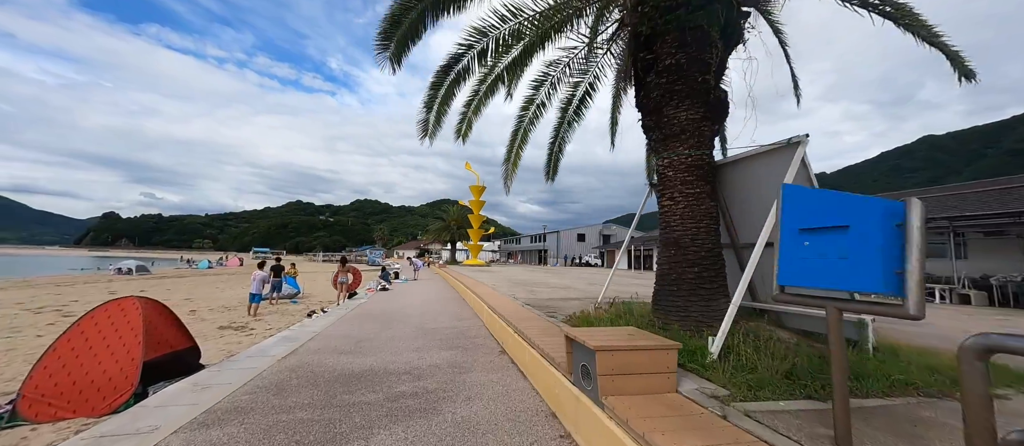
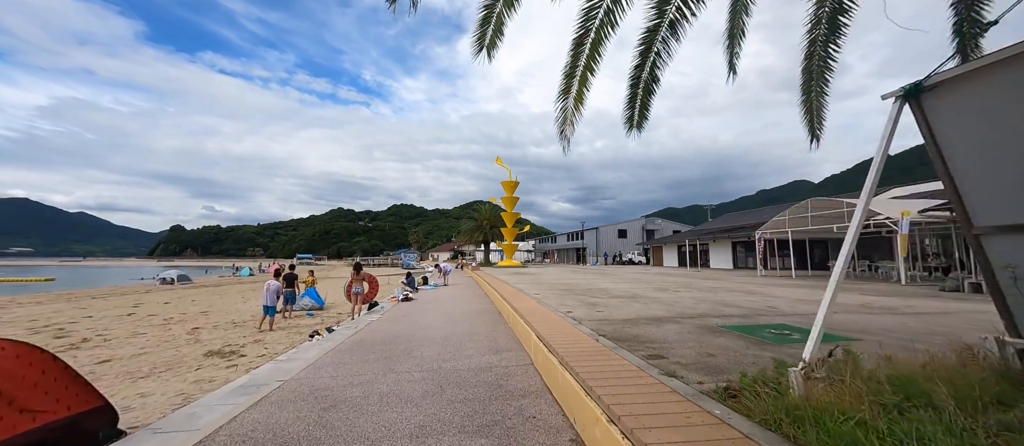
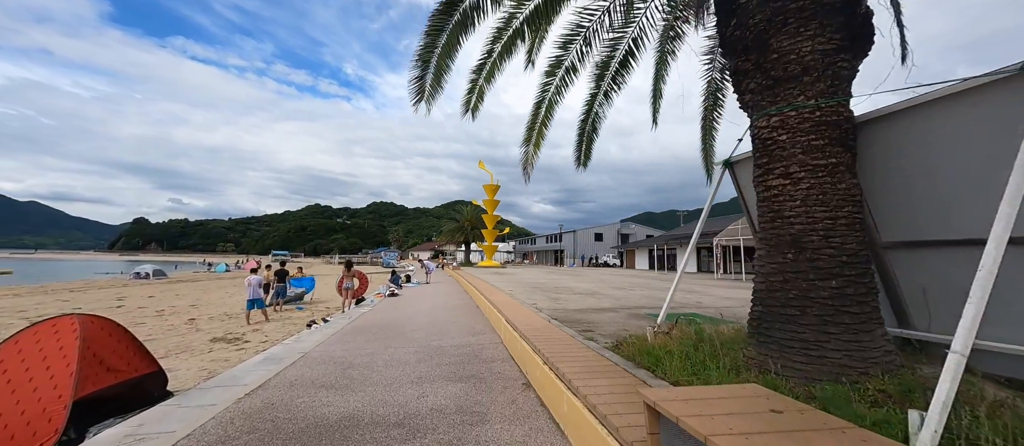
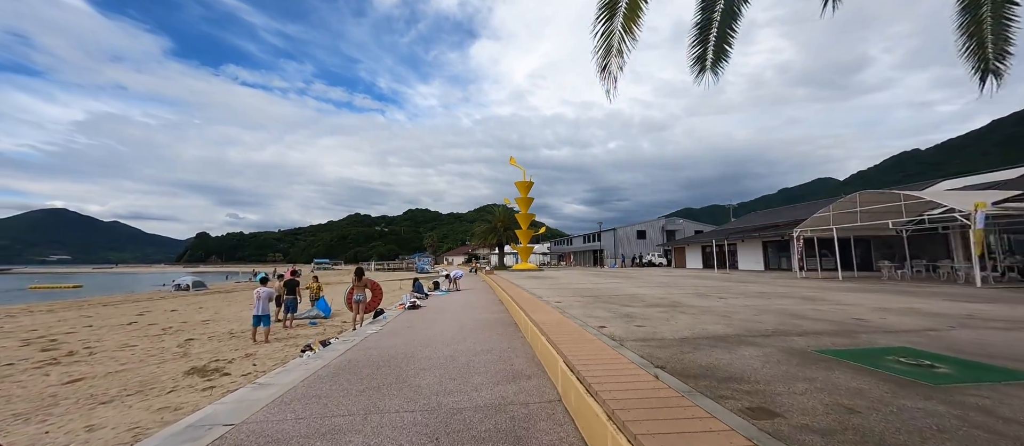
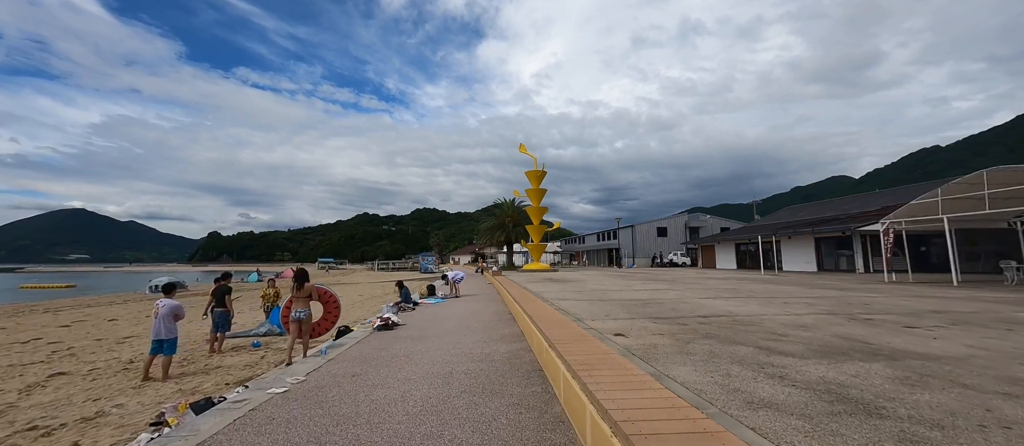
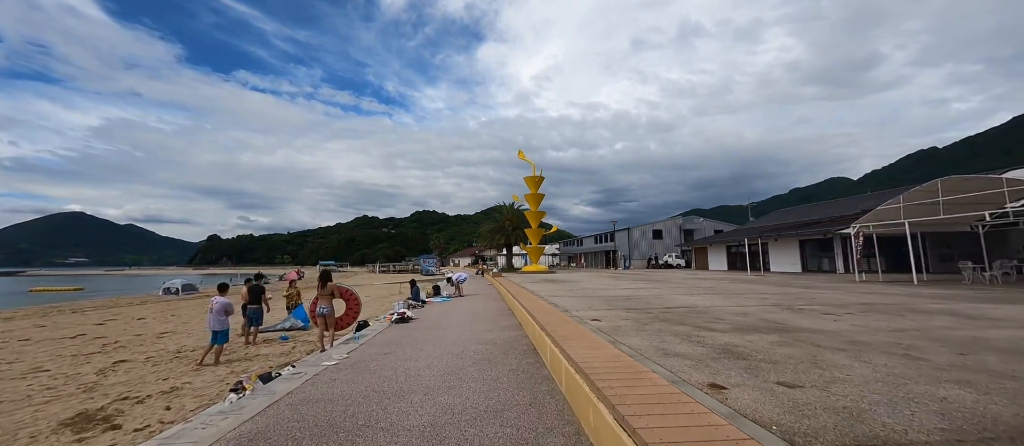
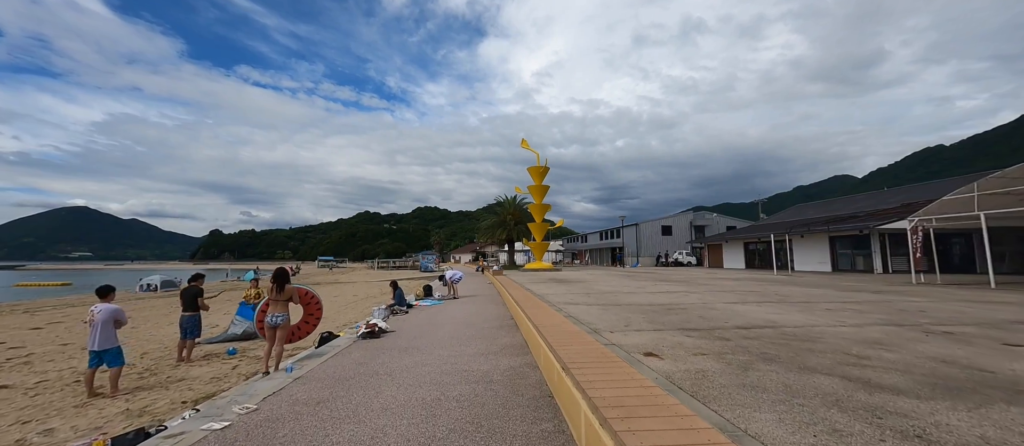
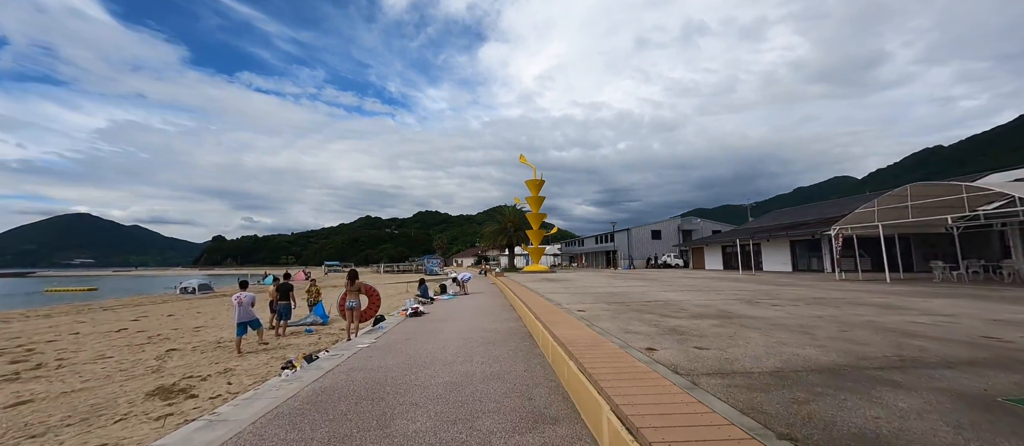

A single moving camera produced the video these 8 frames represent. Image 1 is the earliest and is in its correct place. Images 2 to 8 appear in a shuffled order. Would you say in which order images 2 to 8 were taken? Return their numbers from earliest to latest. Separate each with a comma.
3, 2, 4, 8, 6, 5, 7
